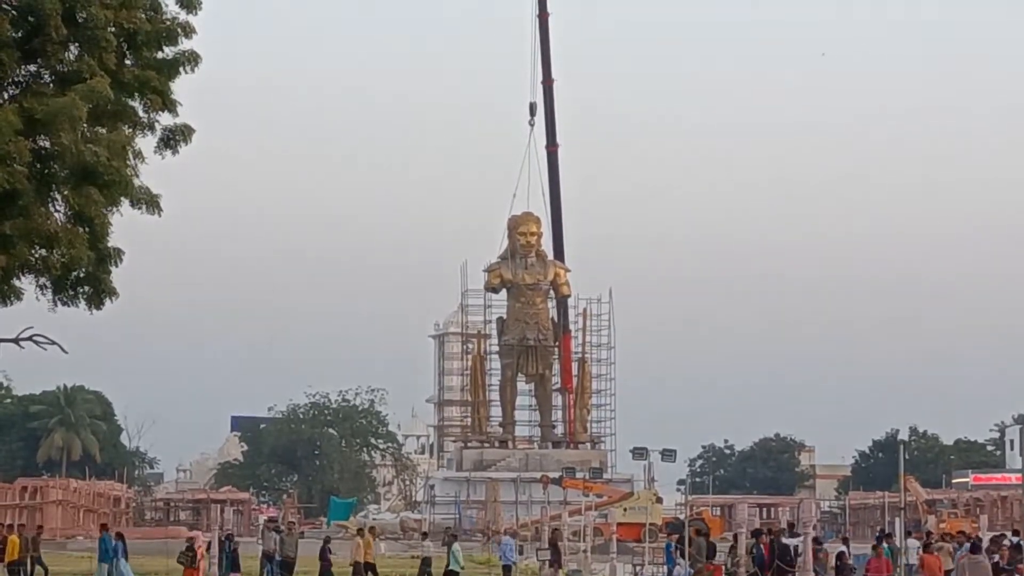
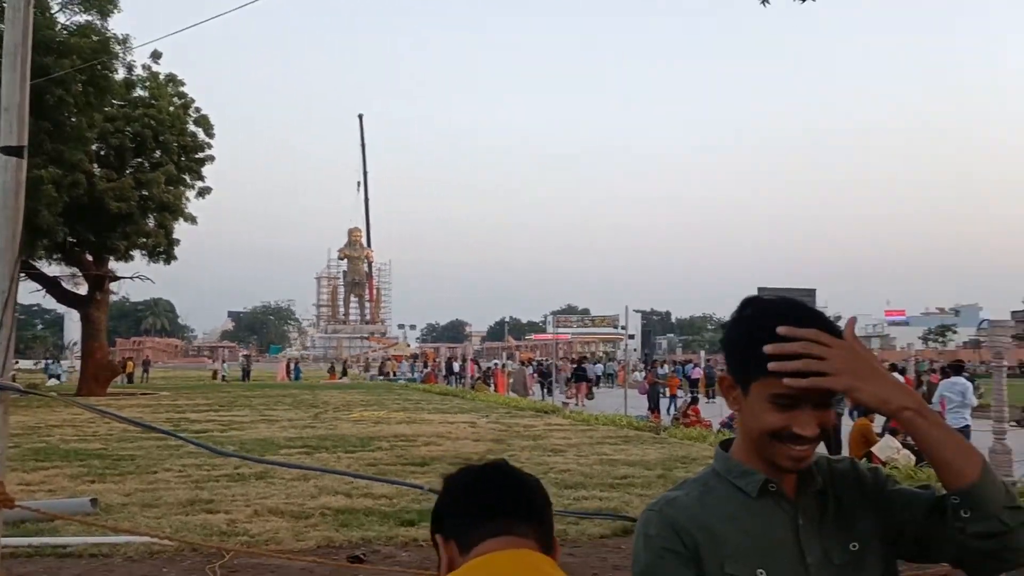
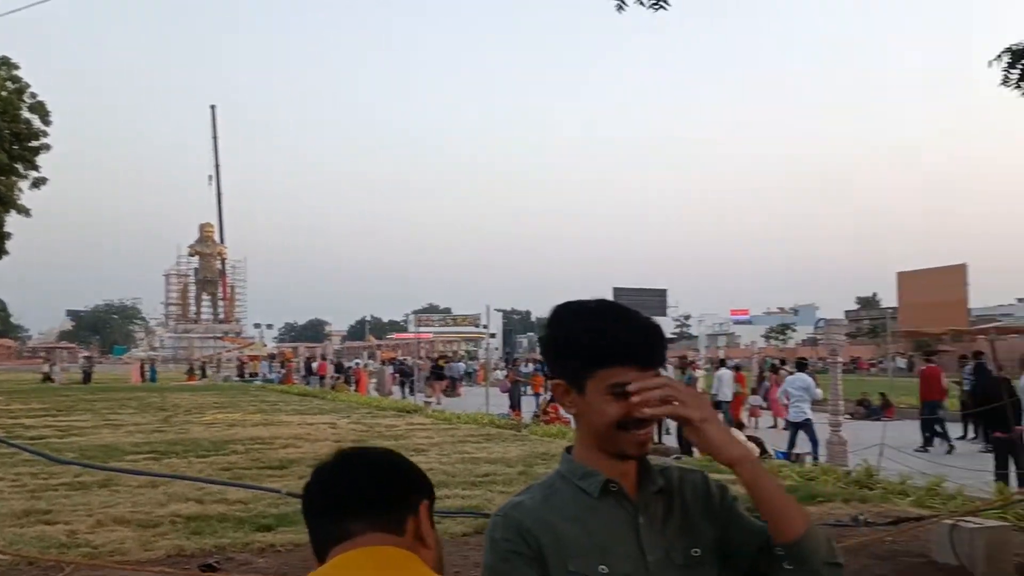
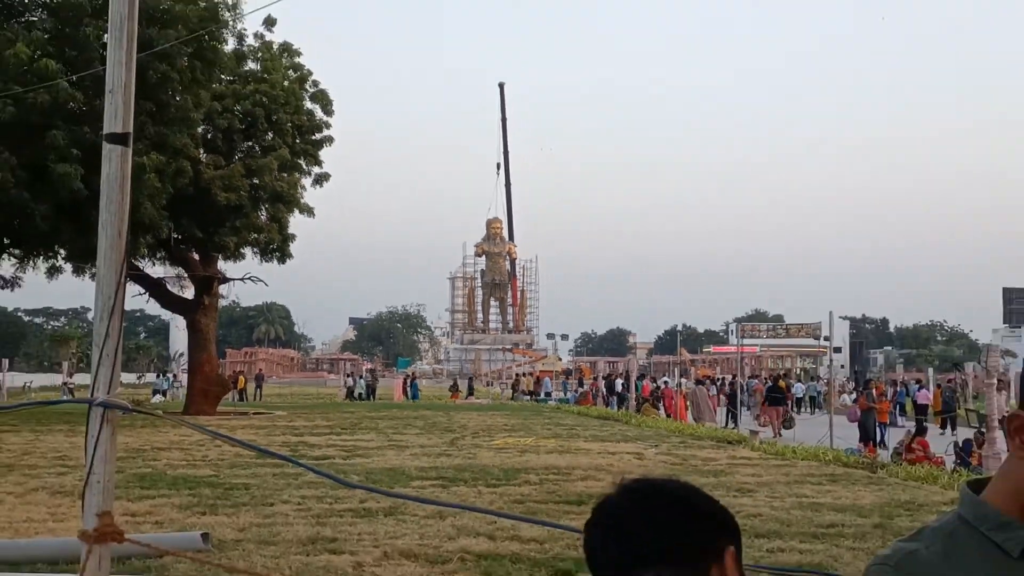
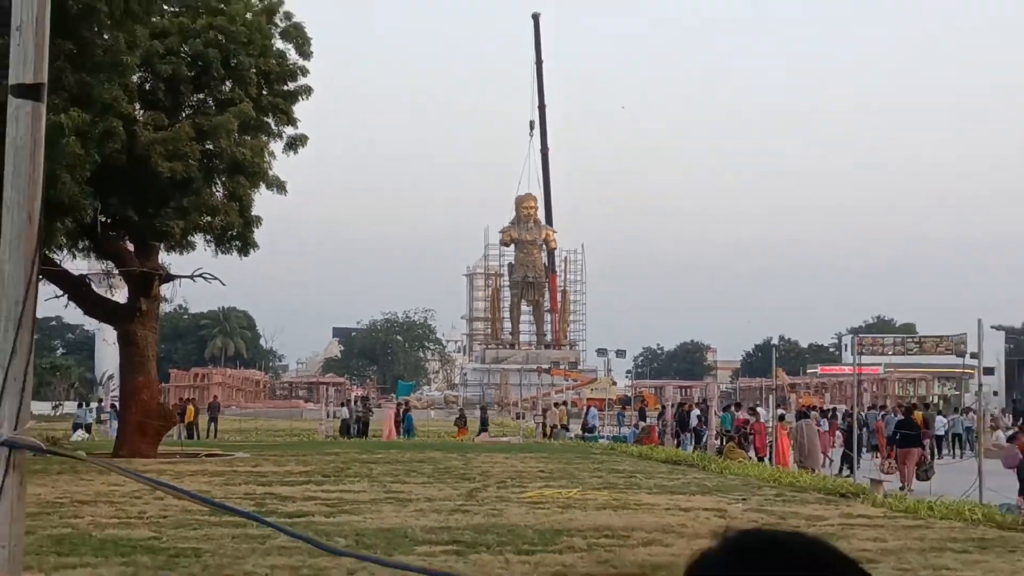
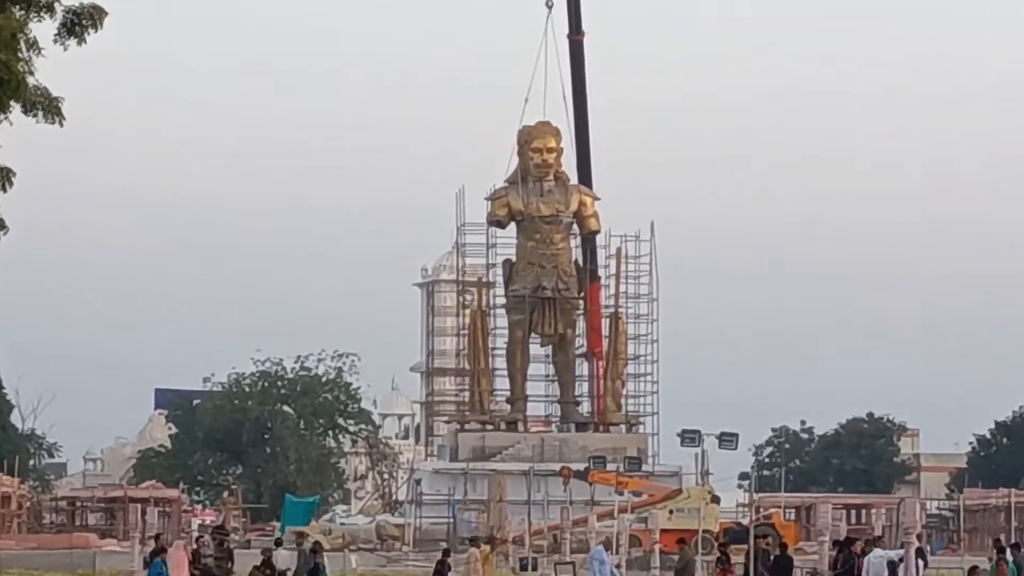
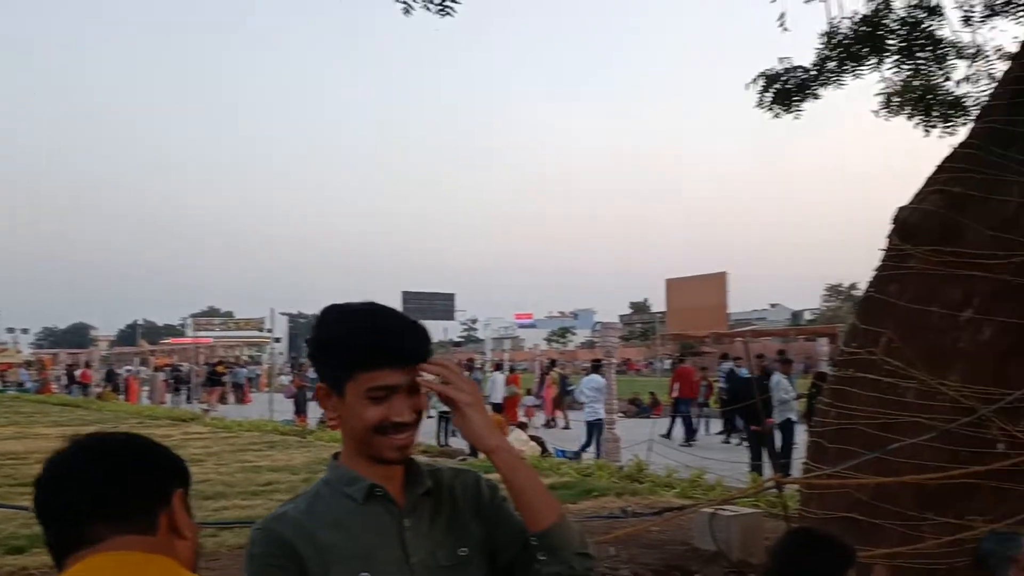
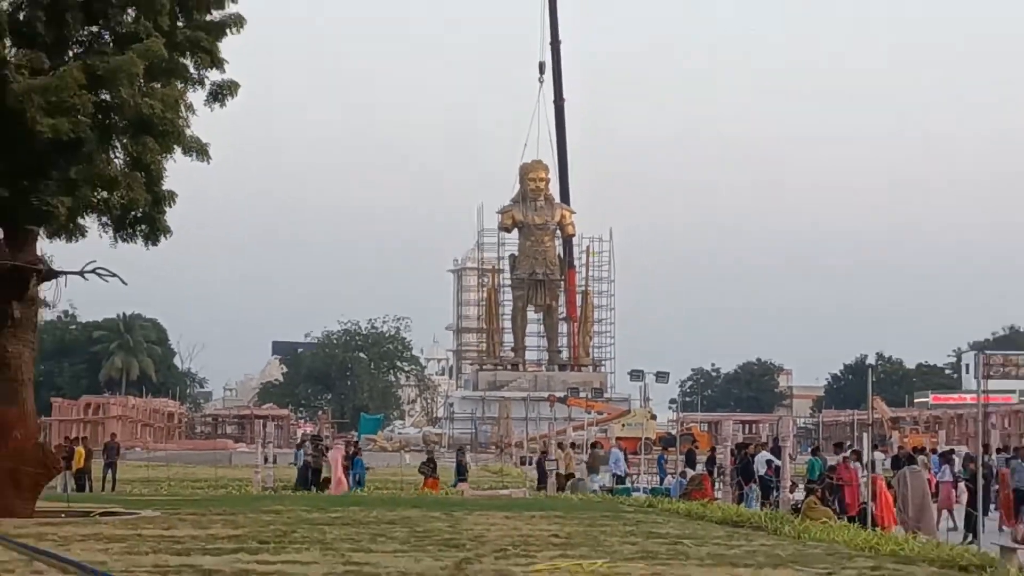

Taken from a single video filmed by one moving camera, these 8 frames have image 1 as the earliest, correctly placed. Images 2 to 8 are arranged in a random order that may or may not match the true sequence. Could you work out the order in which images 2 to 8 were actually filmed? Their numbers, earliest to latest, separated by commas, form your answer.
6, 8, 5, 4, 2, 3, 7
